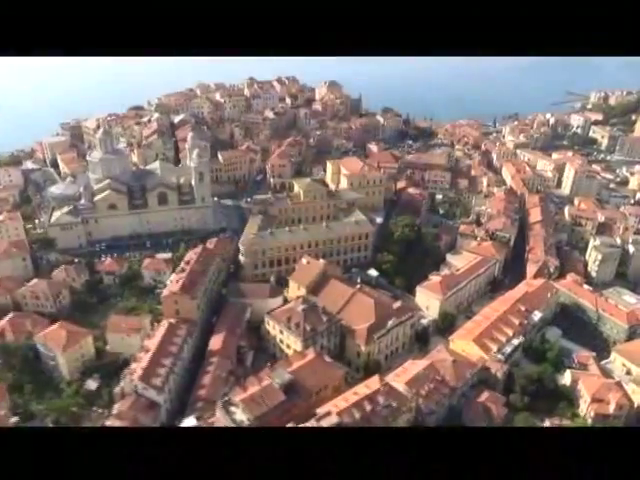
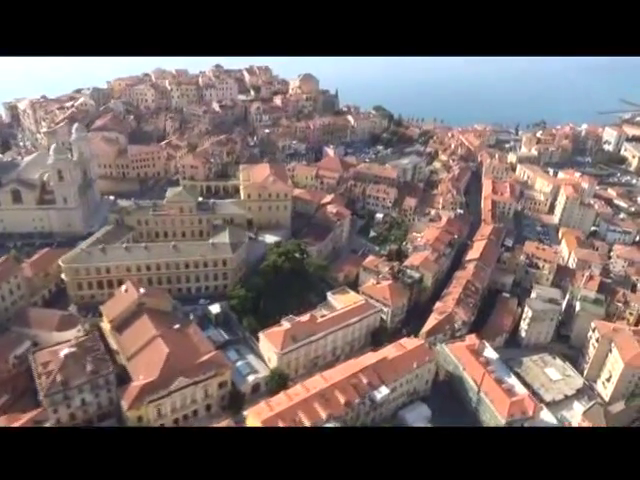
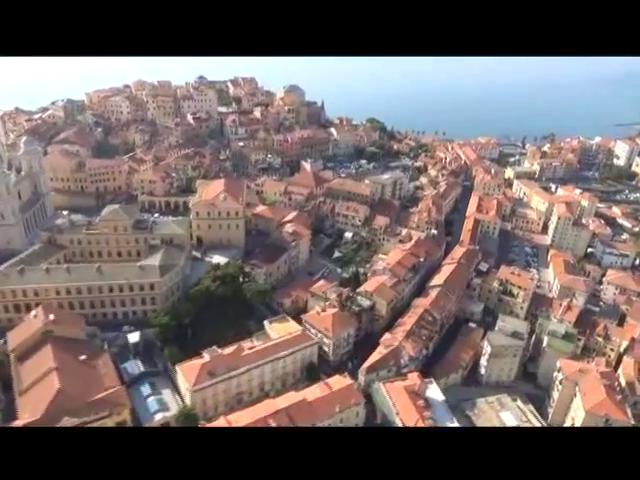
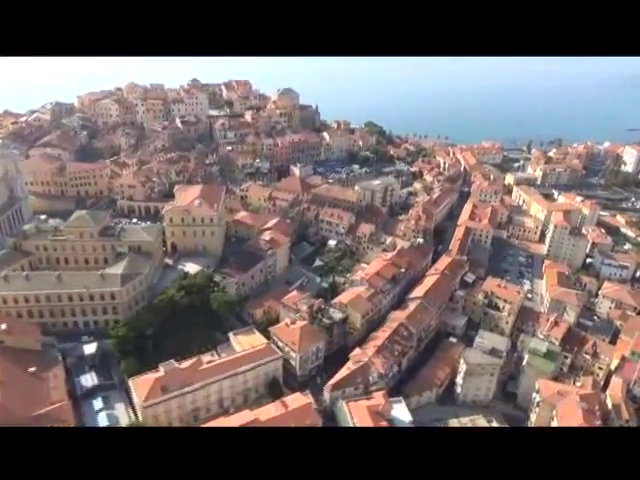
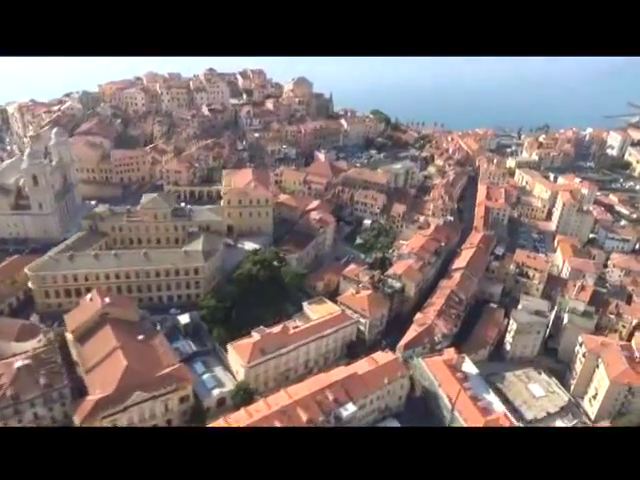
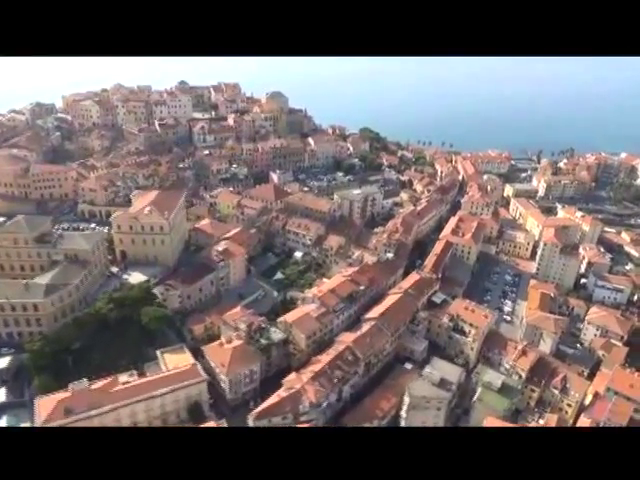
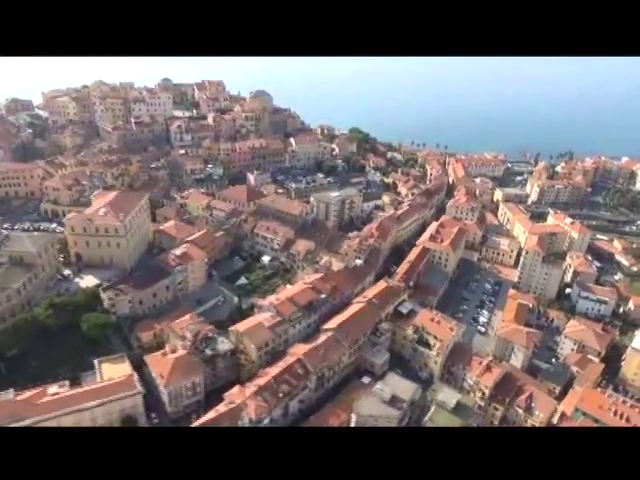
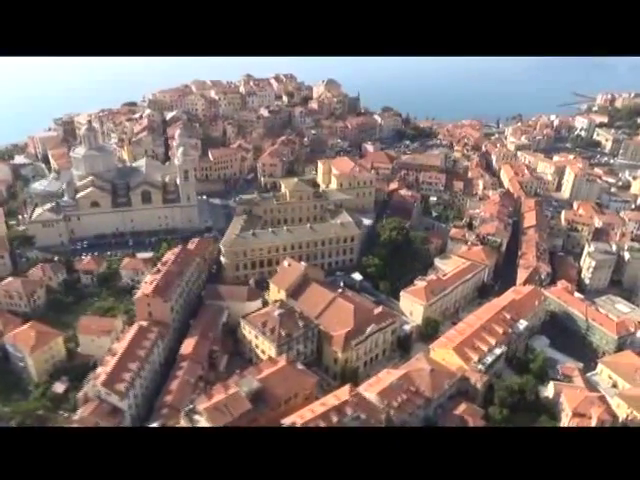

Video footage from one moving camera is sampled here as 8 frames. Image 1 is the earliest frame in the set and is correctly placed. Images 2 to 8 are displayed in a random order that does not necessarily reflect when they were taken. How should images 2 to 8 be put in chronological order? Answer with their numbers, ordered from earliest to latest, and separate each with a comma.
8, 2, 5, 3, 4, 6, 7
